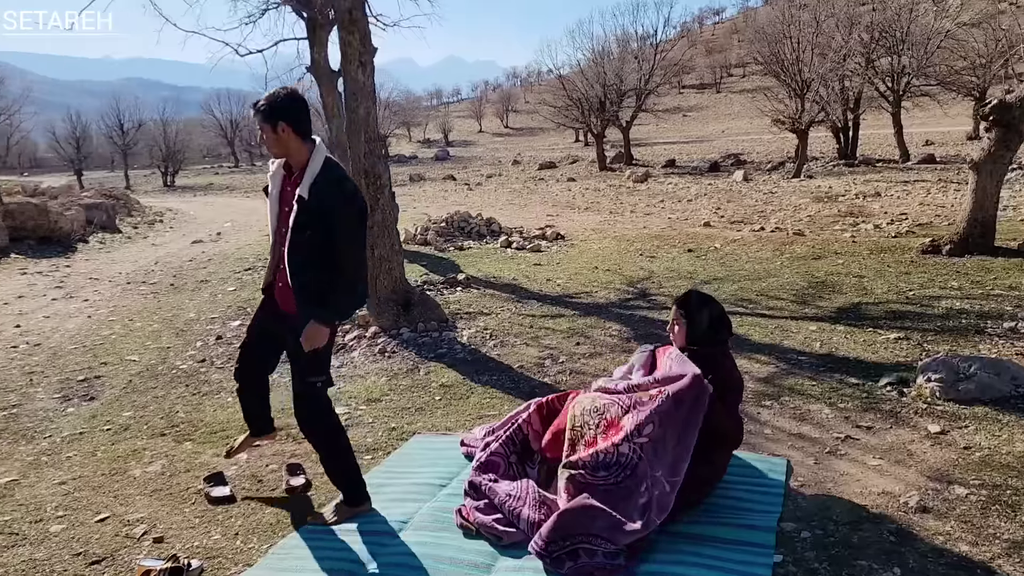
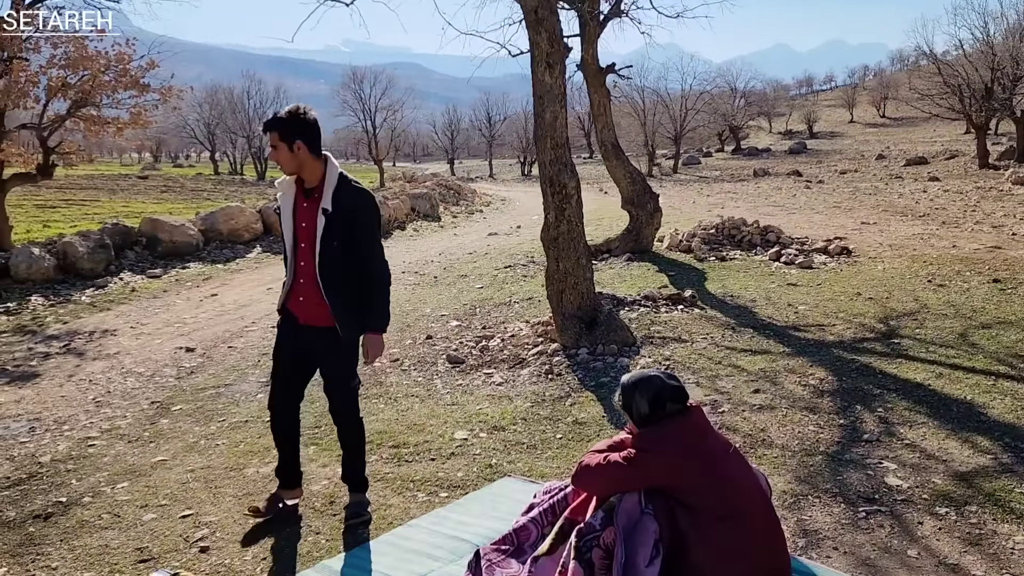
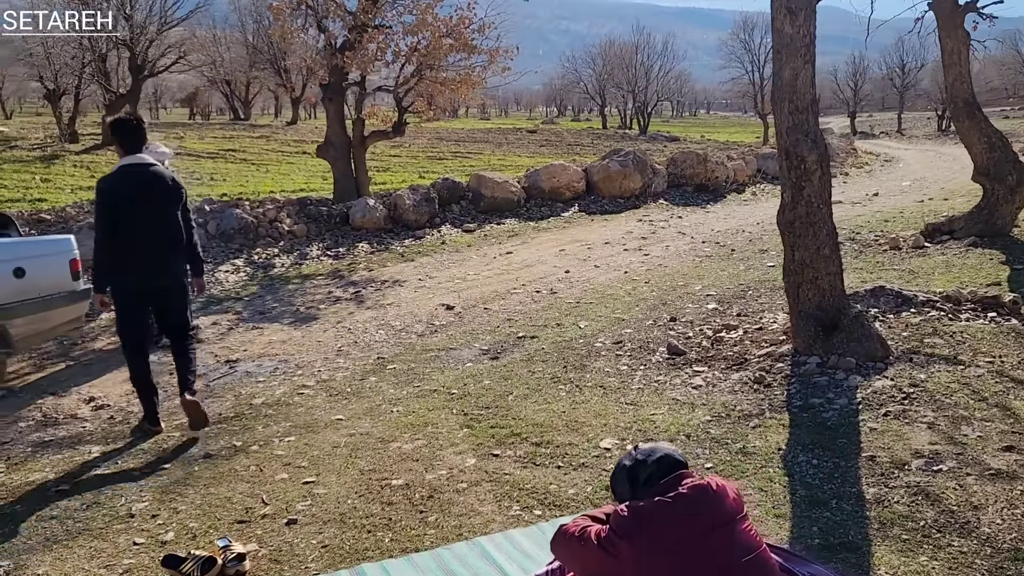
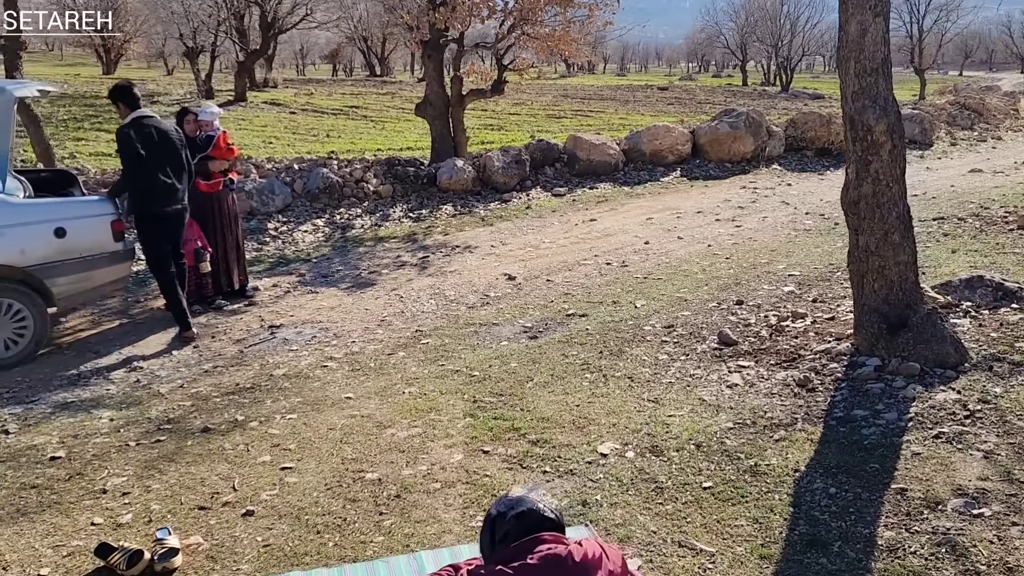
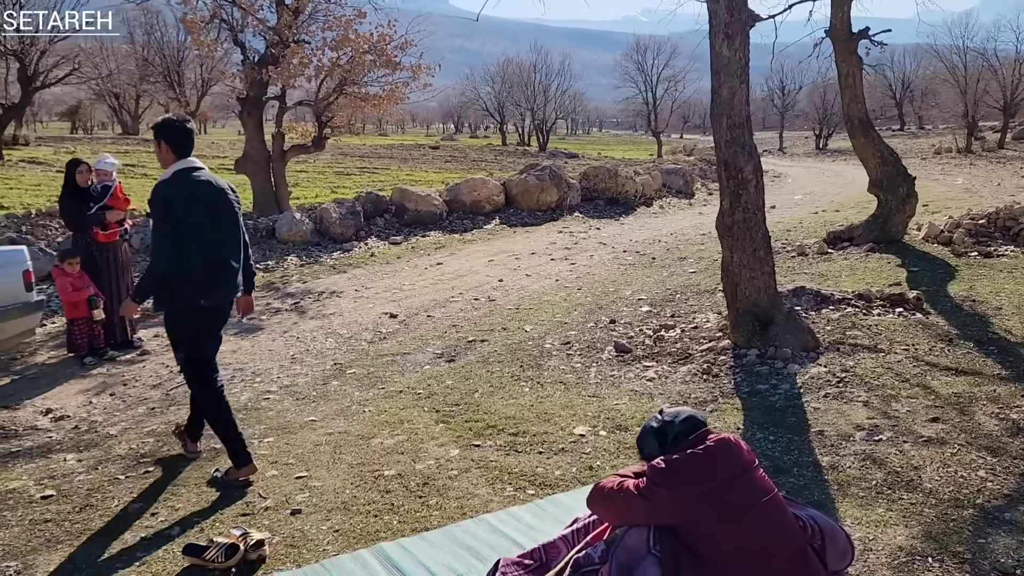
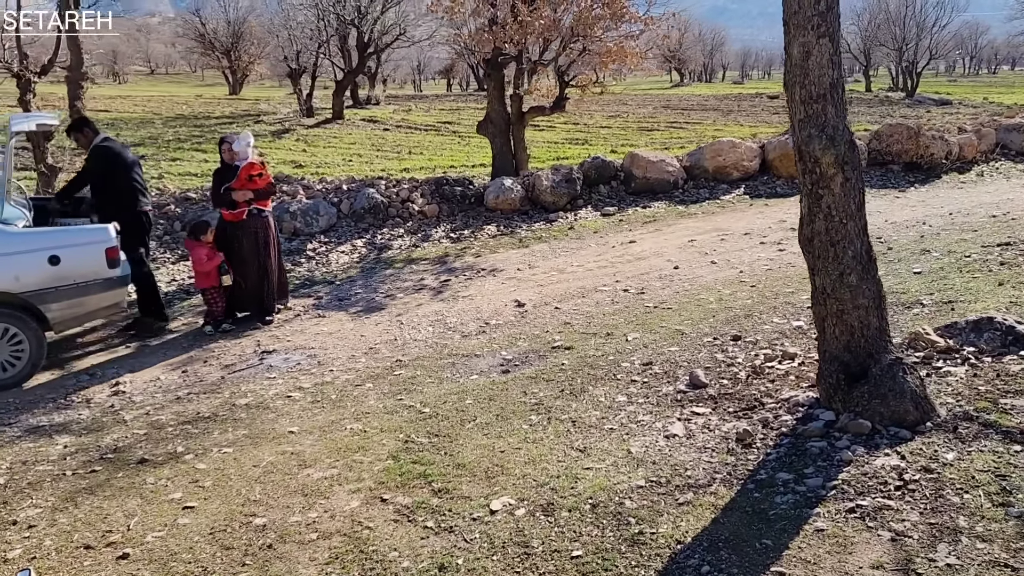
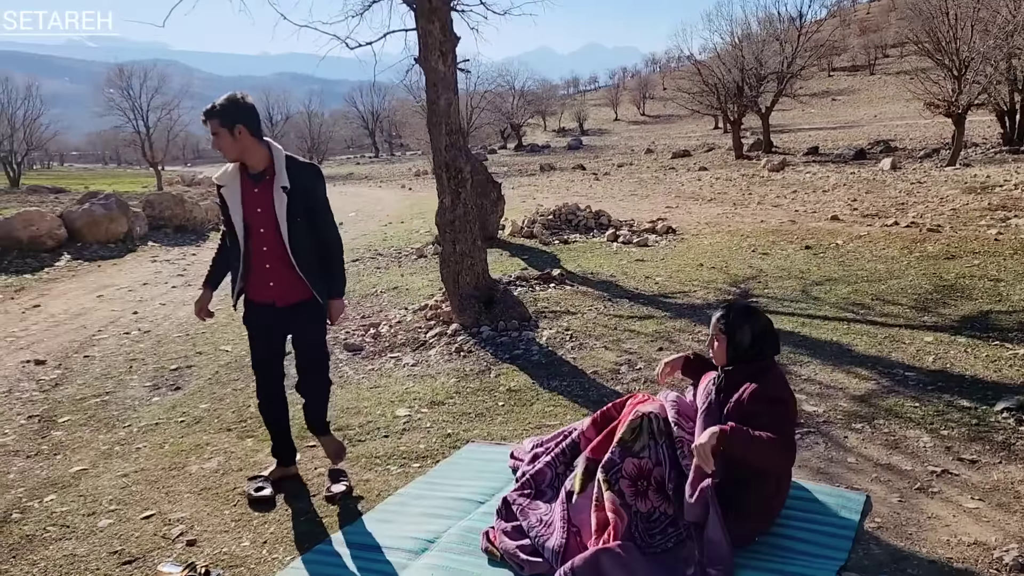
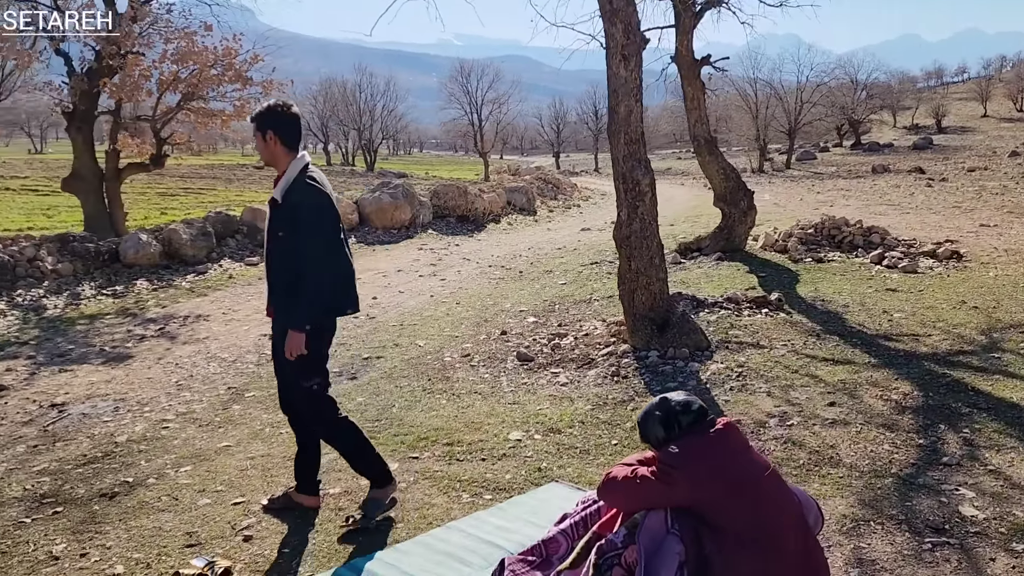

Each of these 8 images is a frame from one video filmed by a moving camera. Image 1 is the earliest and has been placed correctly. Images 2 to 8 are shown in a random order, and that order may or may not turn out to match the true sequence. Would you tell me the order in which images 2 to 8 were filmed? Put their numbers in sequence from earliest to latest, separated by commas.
7, 2, 8, 5, 3, 4, 6
